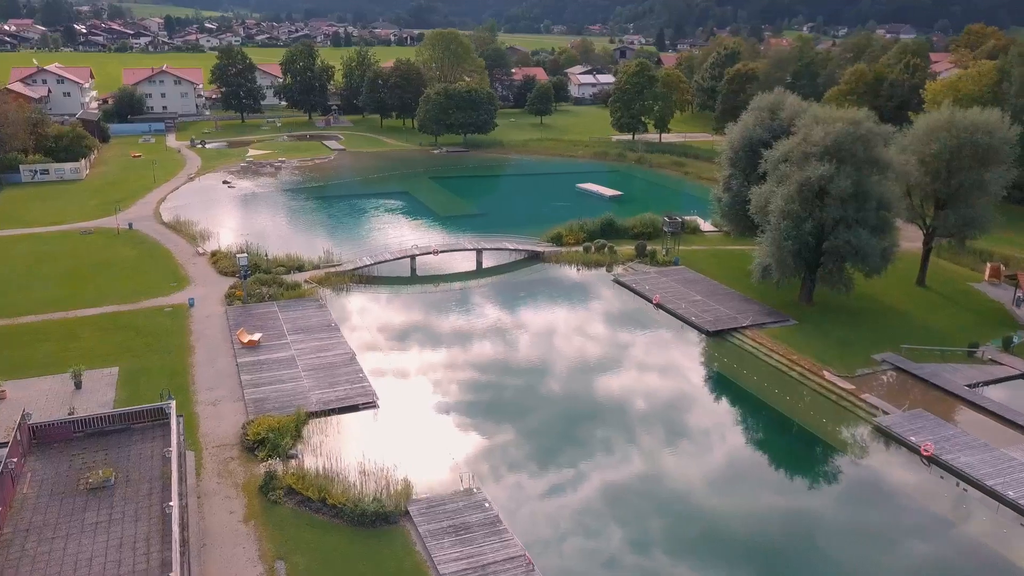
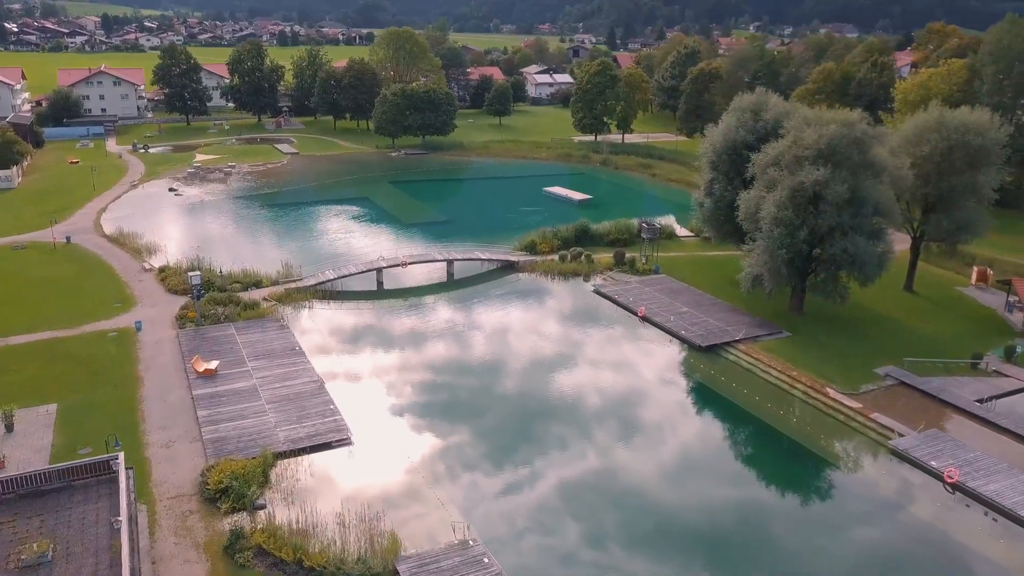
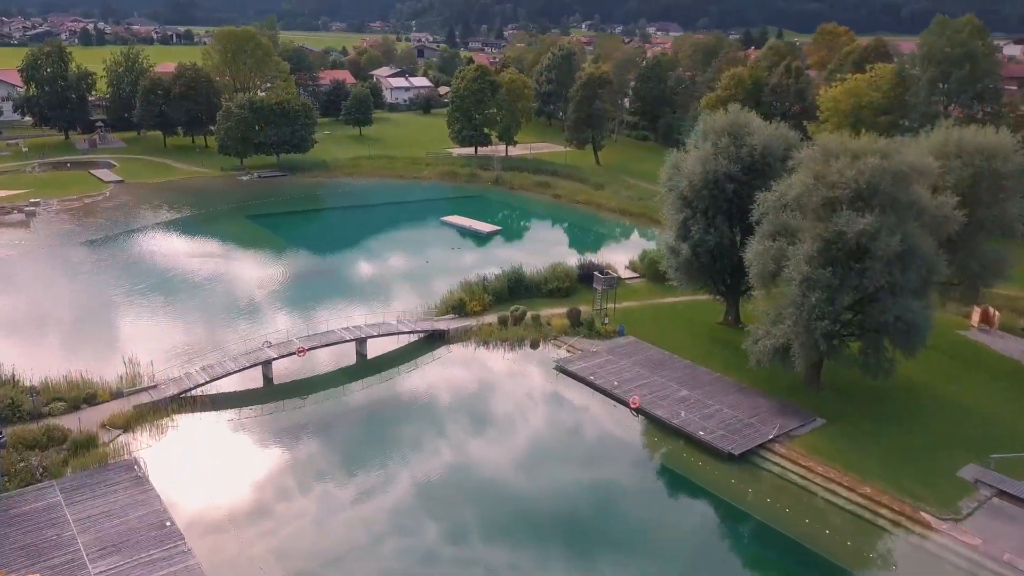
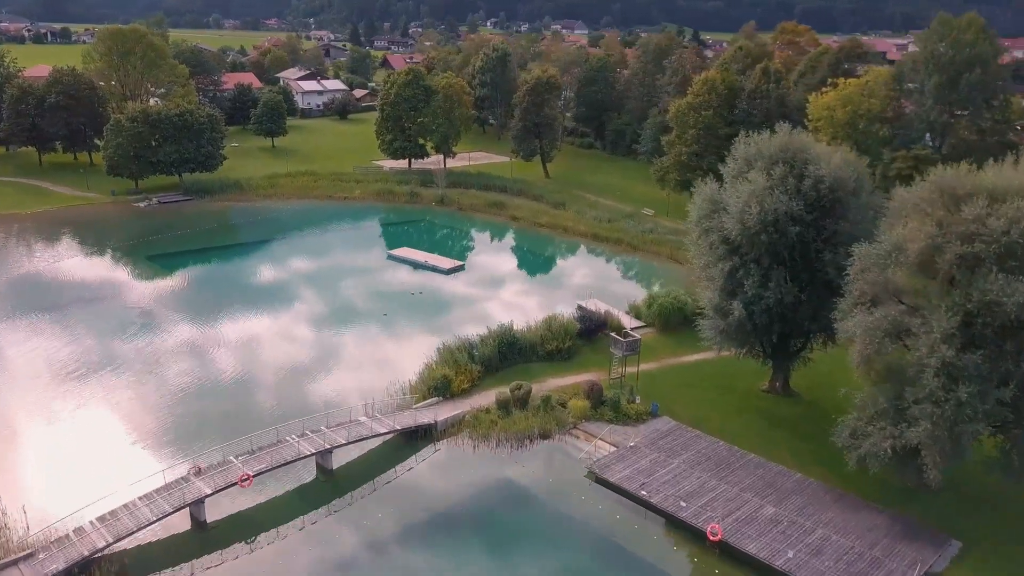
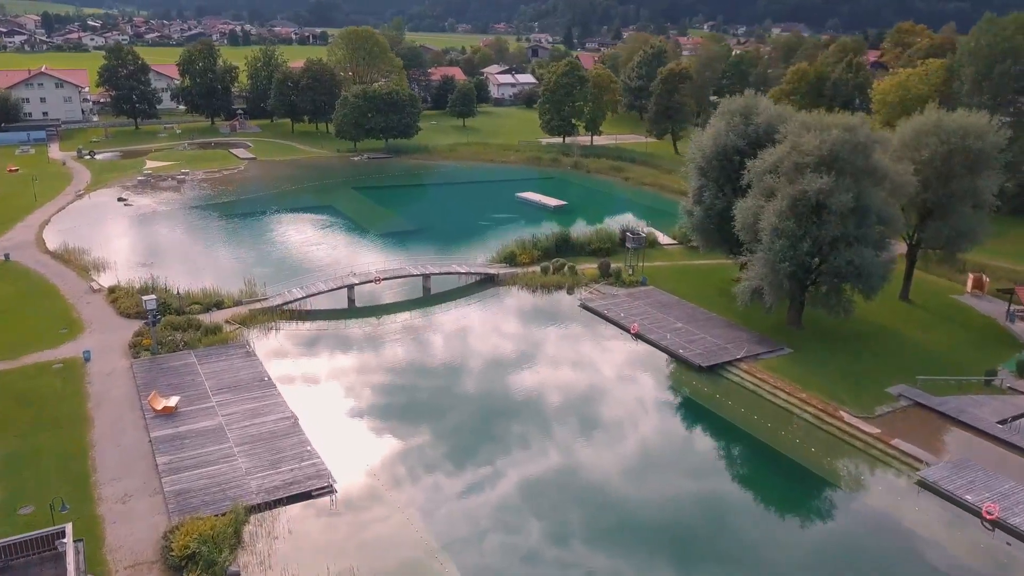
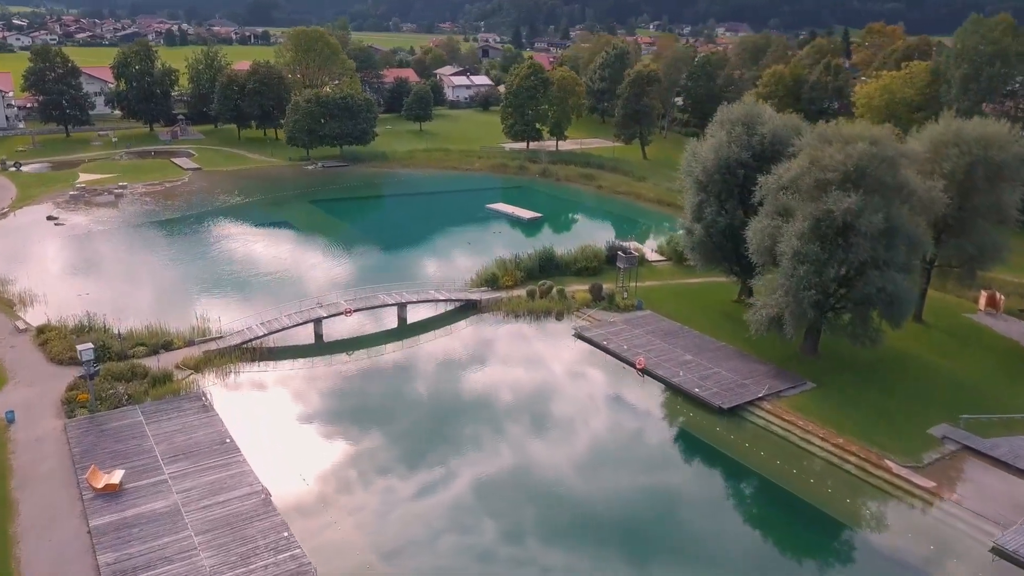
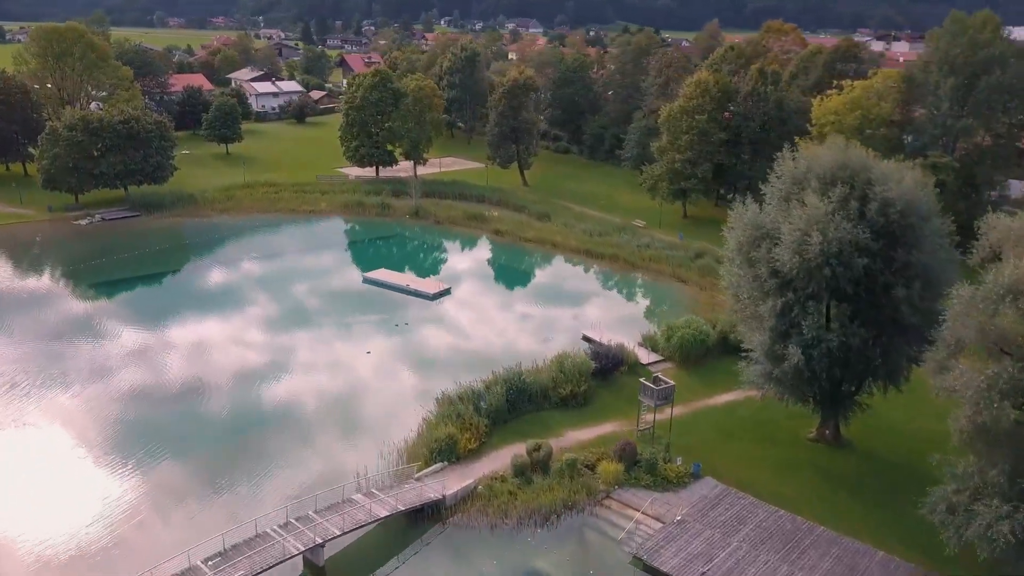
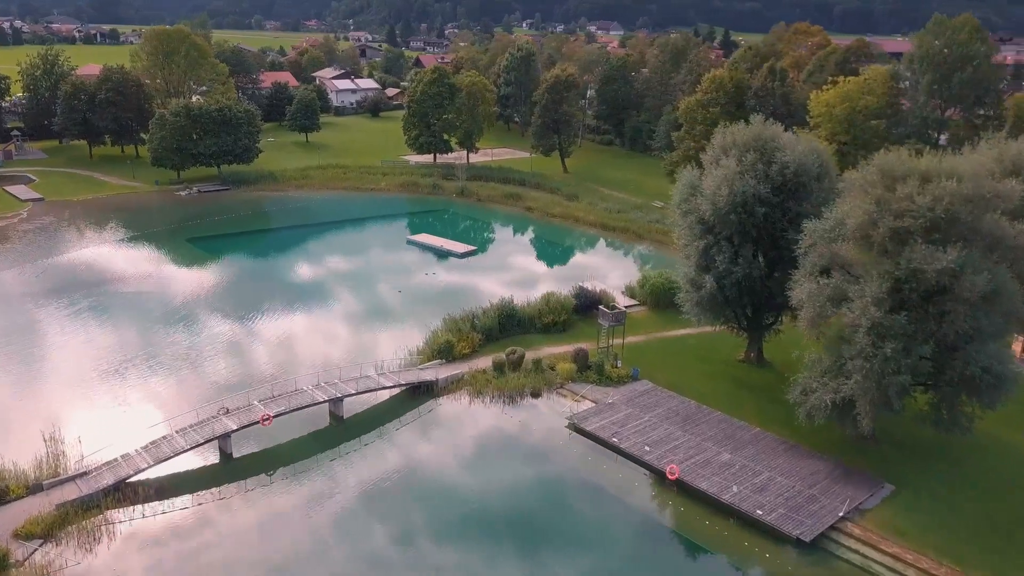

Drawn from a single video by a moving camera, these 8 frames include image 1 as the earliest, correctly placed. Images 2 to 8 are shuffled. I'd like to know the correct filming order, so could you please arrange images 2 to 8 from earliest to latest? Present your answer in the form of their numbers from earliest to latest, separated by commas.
2, 5, 6, 3, 8, 4, 7
